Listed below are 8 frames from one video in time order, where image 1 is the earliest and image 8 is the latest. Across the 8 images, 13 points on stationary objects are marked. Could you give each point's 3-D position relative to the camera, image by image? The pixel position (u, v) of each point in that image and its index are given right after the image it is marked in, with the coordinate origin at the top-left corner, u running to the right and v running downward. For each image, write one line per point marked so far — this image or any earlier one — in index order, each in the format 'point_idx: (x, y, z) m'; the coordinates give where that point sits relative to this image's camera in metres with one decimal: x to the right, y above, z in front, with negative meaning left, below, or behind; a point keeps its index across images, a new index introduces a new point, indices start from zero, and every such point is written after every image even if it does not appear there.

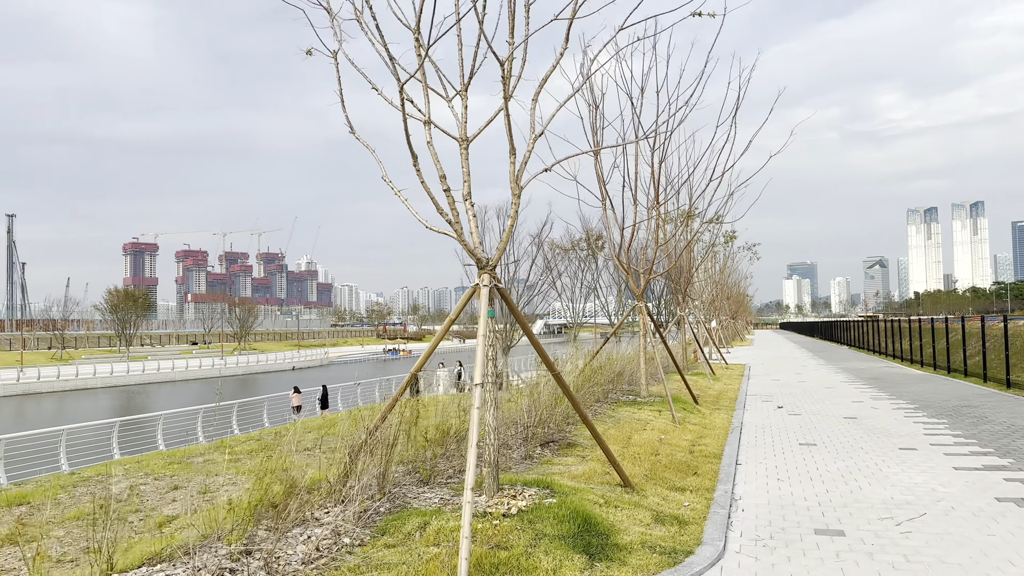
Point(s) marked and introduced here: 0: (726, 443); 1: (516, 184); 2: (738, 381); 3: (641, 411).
0: (+1.9, -1.4, +7.4) m
1: (0.0, +0.5, +4.1) m
2: (+4.1, -1.7, +15.2) m
3: (+1.3, -1.3, +8.5) m
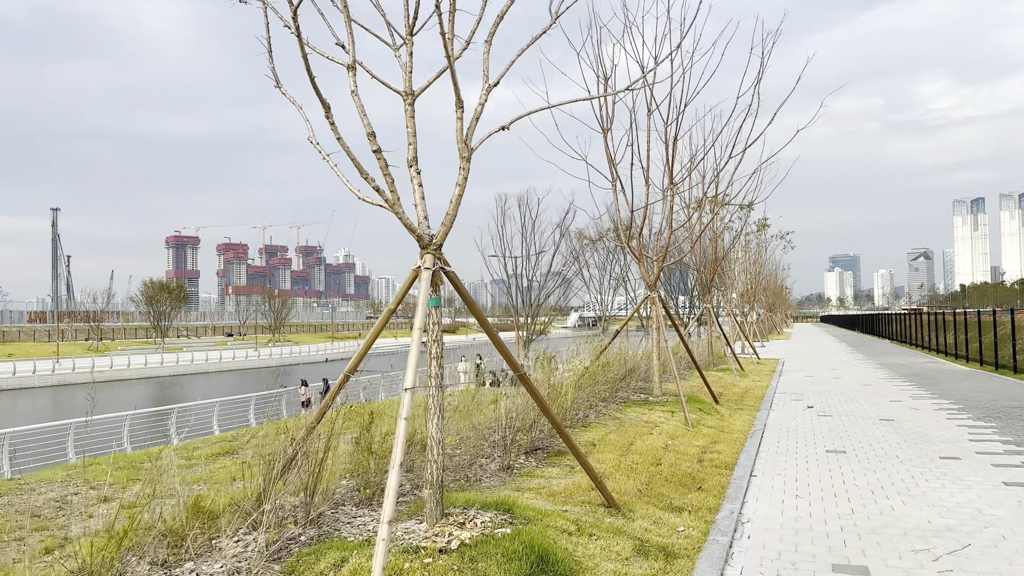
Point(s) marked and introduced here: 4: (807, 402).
0: (+1.8, -1.3, +6.6) m
1: (-0.2, +0.6, +3.4) m
2: (+4.4, -1.5, +14.3) m
3: (+1.3, -1.2, +7.7) m
4: (+3.7, -1.4, +10.5) m
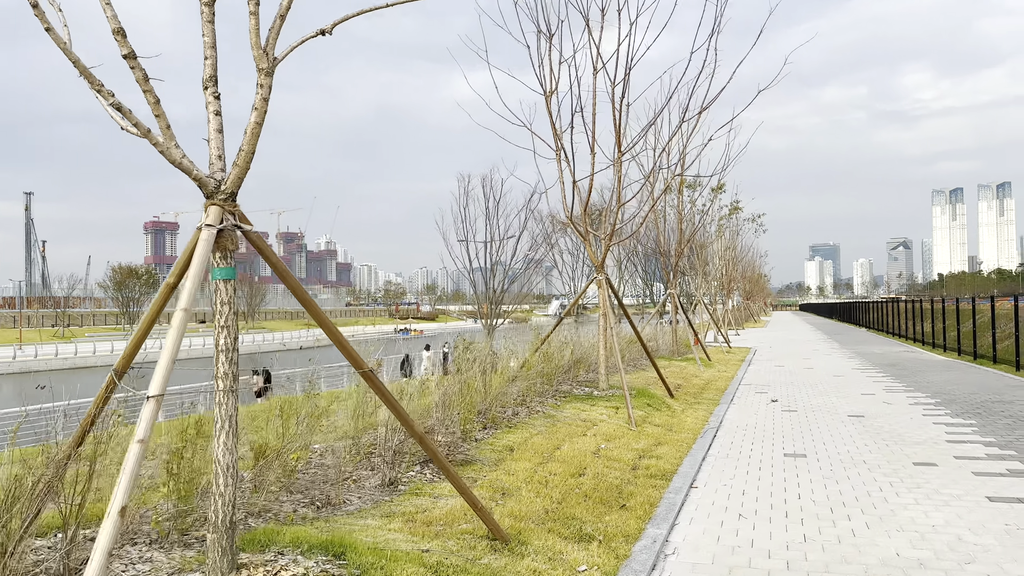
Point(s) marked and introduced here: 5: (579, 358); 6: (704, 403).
0: (+1.2, -1.1, +5.7) m
1: (-0.7, +0.7, +2.5) m
2: (+3.6, -1.3, +13.5) m
3: (+0.7, -1.0, +6.8) m
4: (+3.0, -1.3, +9.7) m
5: (+0.6, -0.7, +8.6) m
6: (+2.0, -1.2, +8.5) m
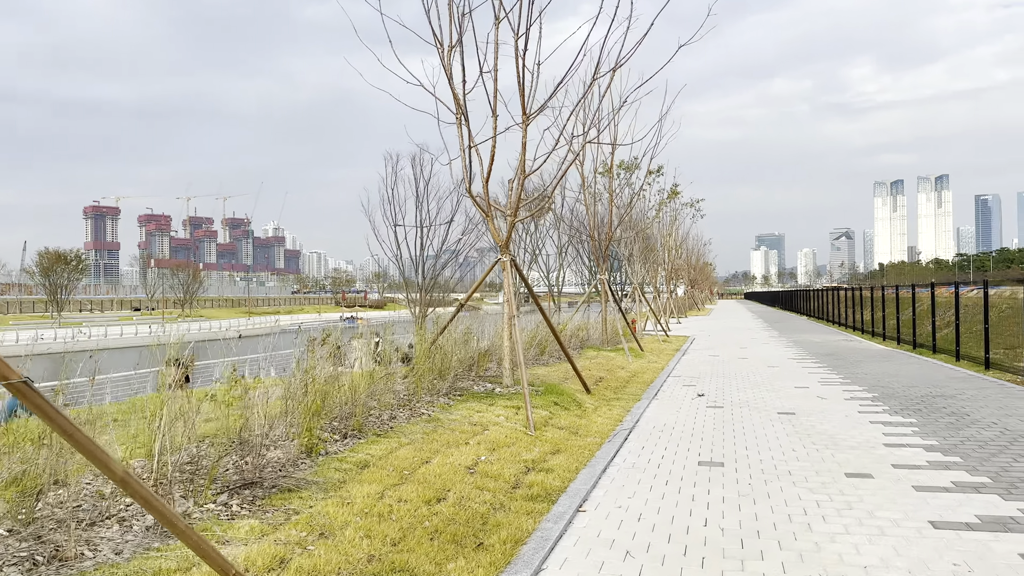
0: (+0.4, -1.0, +4.8) m
1: (-1.3, +0.8, +1.5) m
2: (+2.4, -1.1, +12.7) m
3: (-0.2, -0.9, +5.9) m
4: (+2.0, -1.1, +8.9) m
5: (-0.3, -0.6, +7.7) m
6: (+1.0, -1.0, +7.6) m
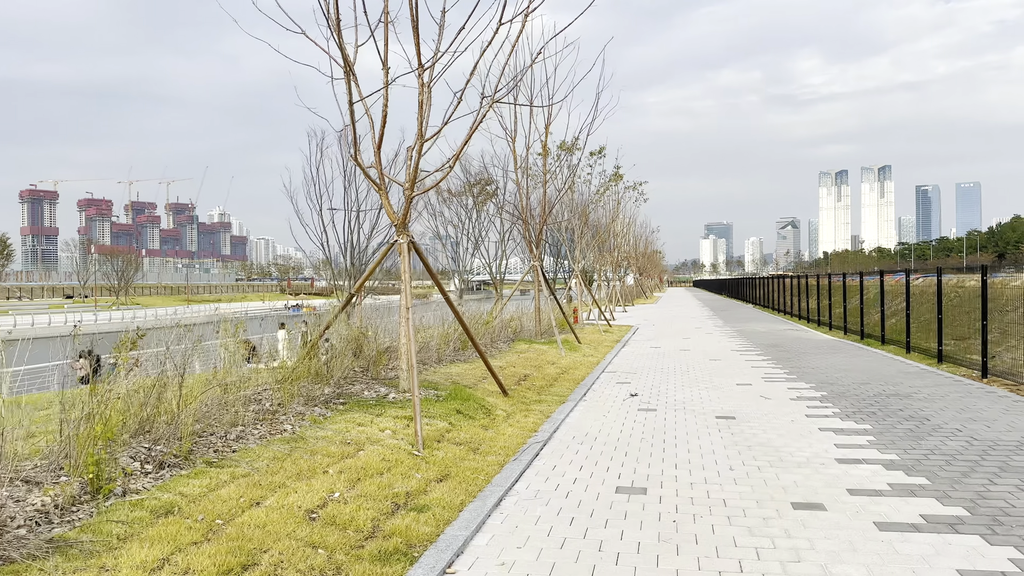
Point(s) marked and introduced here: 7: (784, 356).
0: (-0.2, -1.0, +3.9) m
1: (-1.7, +0.8, +0.4) m
2: (+1.3, -0.9, +11.9) m
3: (-0.8, -0.8, +4.9) m
4: (+1.2, -1.0, +8.0) m
5: (-1.1, -0.5, +6.7) m
6: (+0.3, -0.9, +6.7) m
7: (+3.8, -1.0, +11.6) m
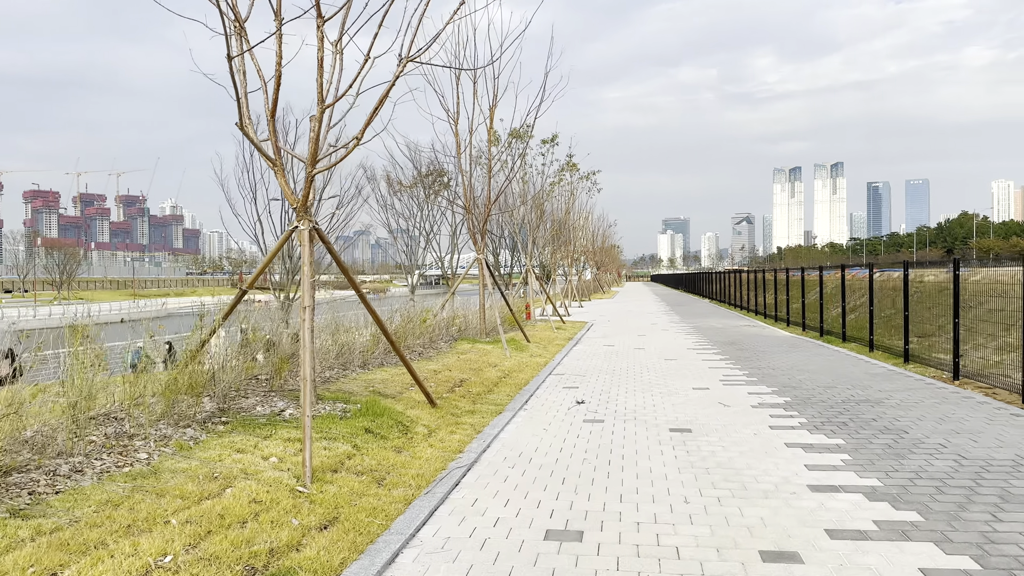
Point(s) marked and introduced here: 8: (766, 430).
0: (-0.5, -1.0, +3.0) m
1: (-1.9, +0.7, -0.5) m
2: (+0.5, -0.8, +11.1) m
3: (-1.3, -0.8, +4.1) m
4: (+0.6, -0.9, +7.2) m
5: (-1.6, -0.4, +5.8) m
6: (-0.3, -0.9, +5.9) m
7: (+3.0, -0.9, +11.0) m
8: (+1.7, -1.0, +5.7) m
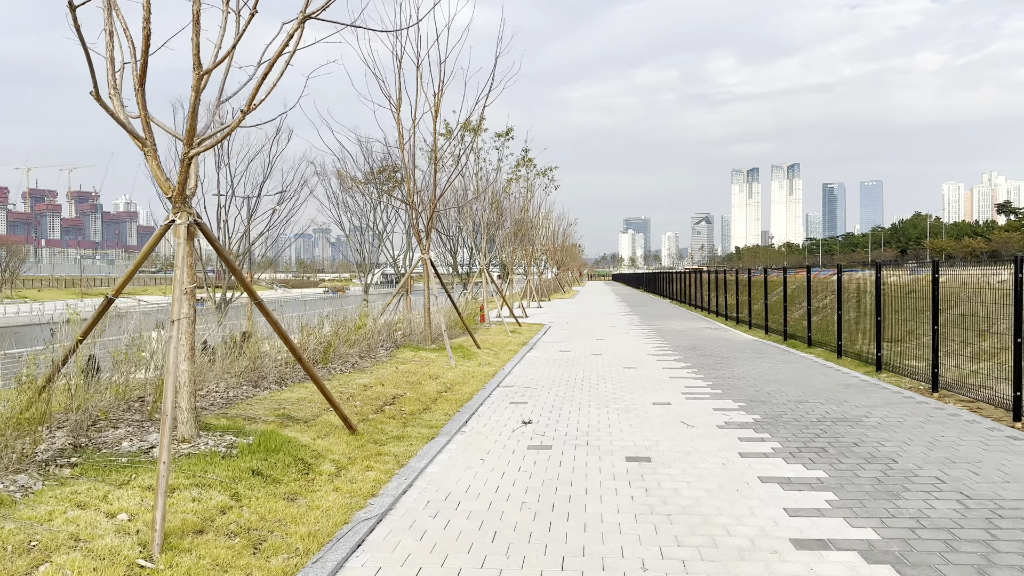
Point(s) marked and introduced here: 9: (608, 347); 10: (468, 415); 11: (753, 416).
0: (-0.8, -1.0, +2.2) m
1: (-2.0, +0.7, -1.4) m
2: (-0.1, -0.9, +10.3) m
3: (-1.6, -0.8, +3.2) m
4: (+0.1, -1.0, +6.4) m
5: (-2.0, -0.5, +4.9) m
6: (-0.7, -0.9, +5.1) m
7: (+2.4, -0.9, +10.3) m
8: (+1.3, -1.0, +5.0) m
9: (+1.4, -0.9, +12.4) m
10: (-0.3, -1.0, +6.3) m
11: (+1.8, -1.0, +6.3) m
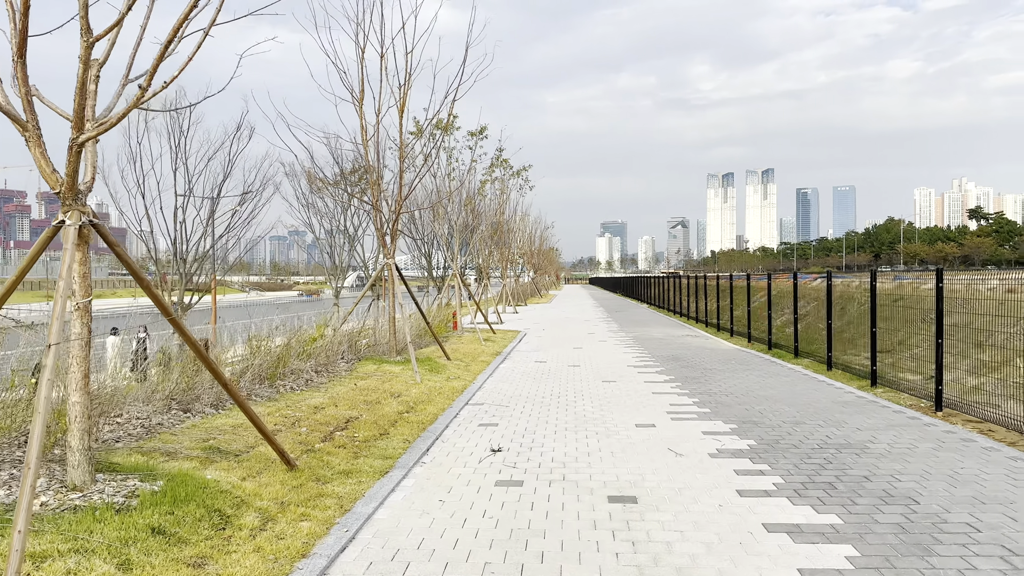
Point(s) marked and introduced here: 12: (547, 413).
0: (-0.9, -1.1, +1.5) m
1: (-2.0, +0.7, -2.1) m
2: (-0.4, -1.0, +9.6) m
3: (-1.7, -0.9, +2.5) m
4: (-0.1, -1.0, +5.8) m
5: (-2.1, -0.5, +4.2) m
6: (-0.9, -1.0, +4.4) m
7: (+2.1, -1.0, +9.7) m
8: (+1.2, -1.1, +4.3) m
9: (+1.1, -1.0, +11.8) m
10: (-0.6, -1.0, +5.6) m
11: (+1.6, -1.0, +5.7) m
12: (+0.3, -1.0, +7.0) m
